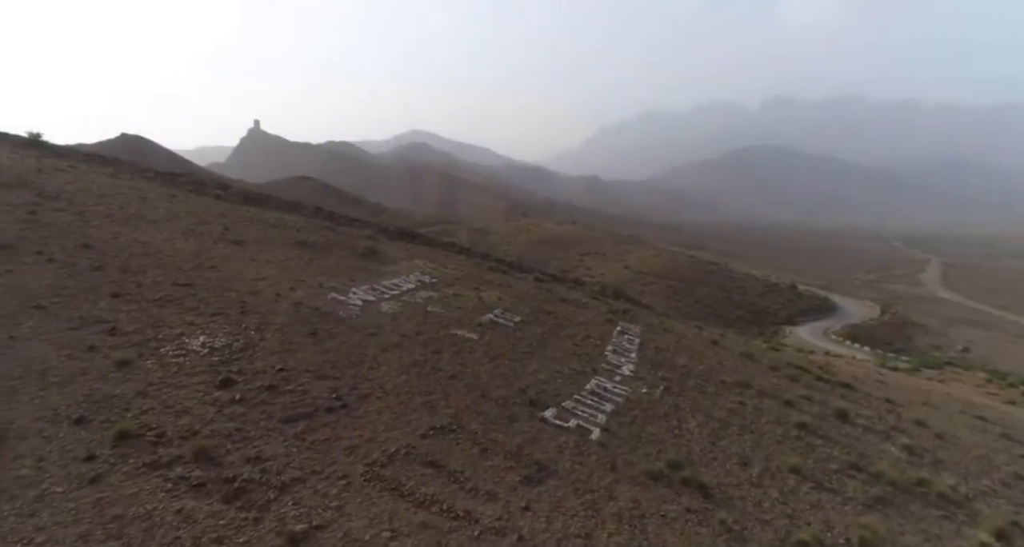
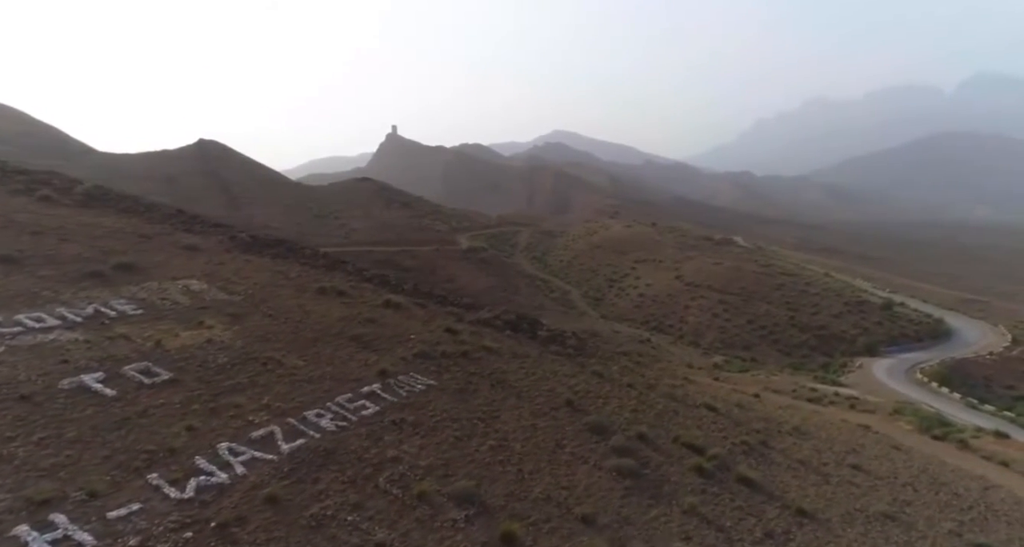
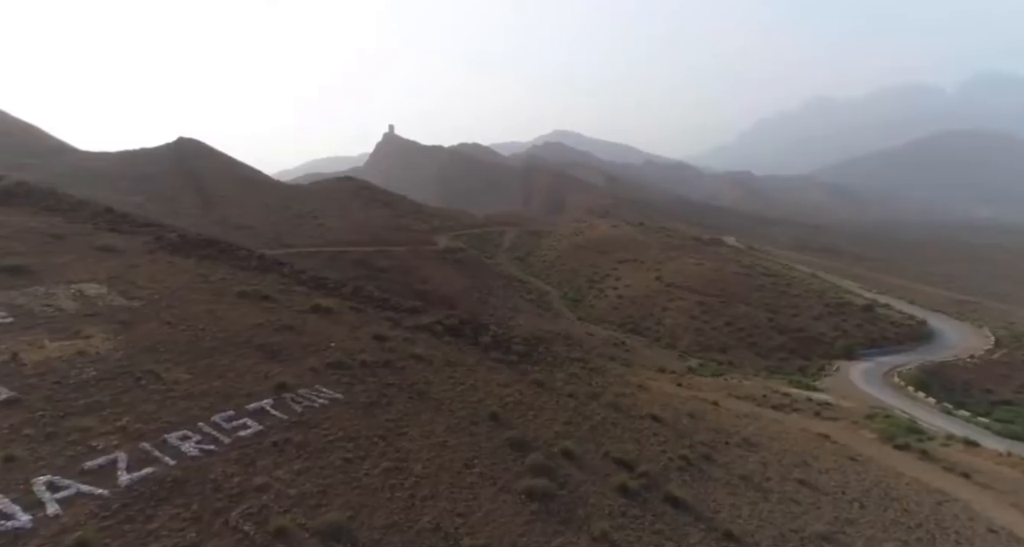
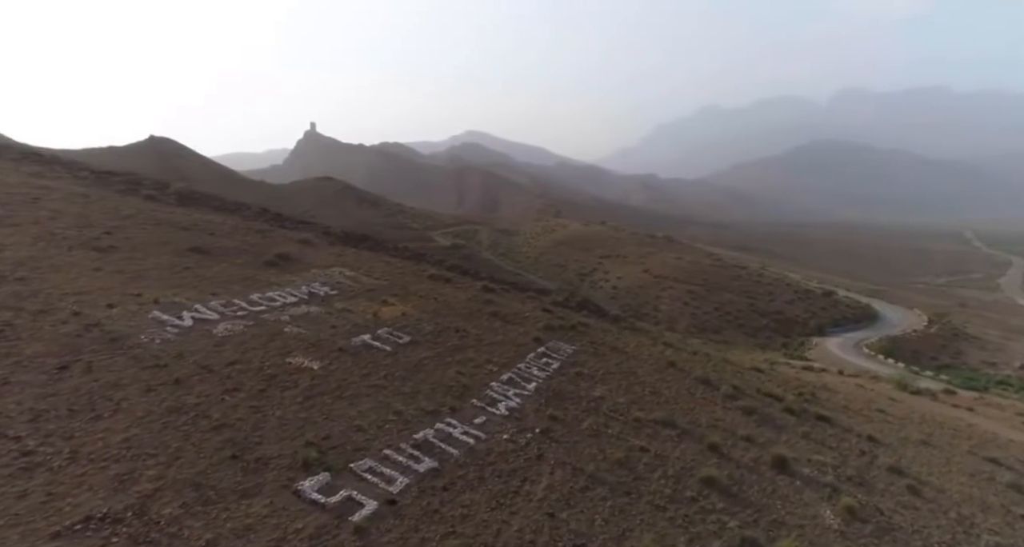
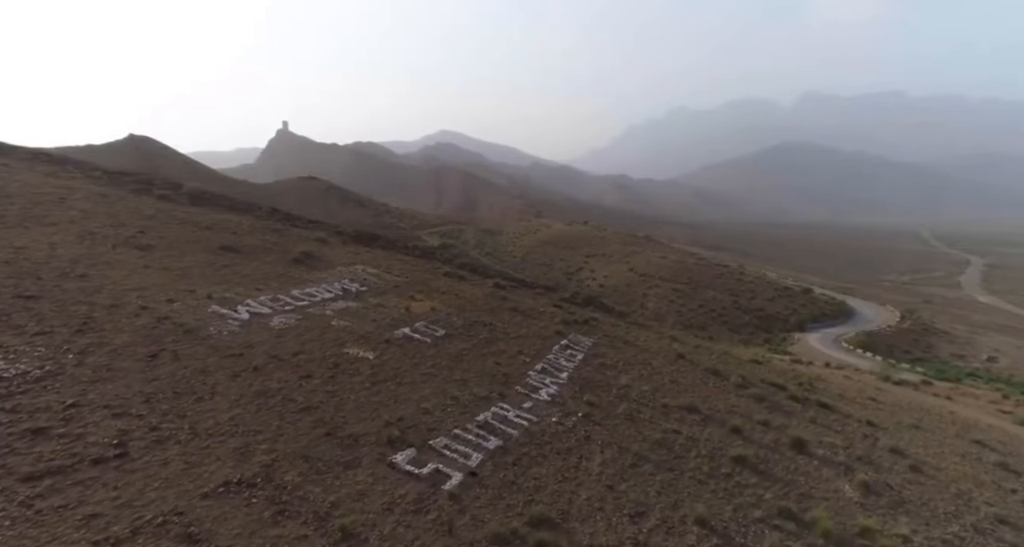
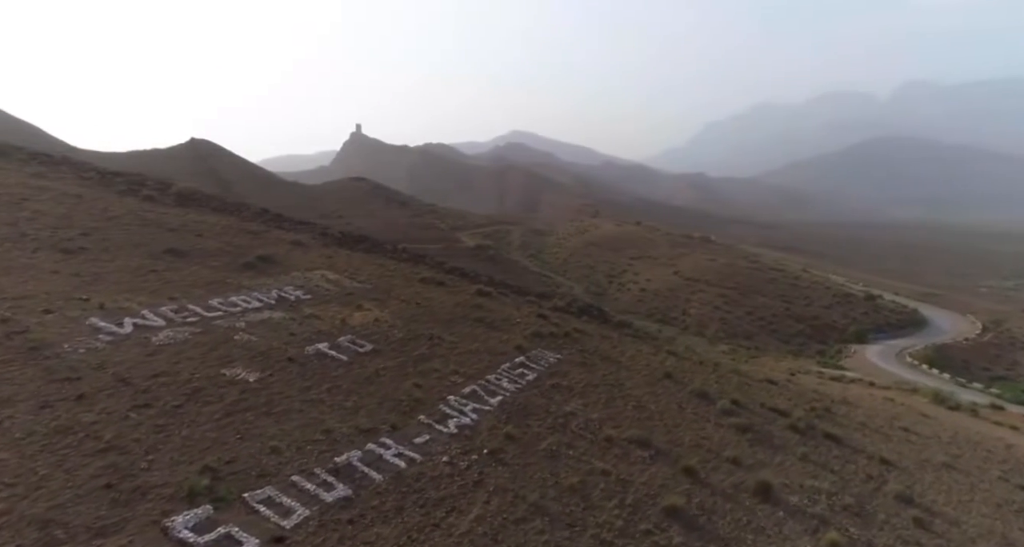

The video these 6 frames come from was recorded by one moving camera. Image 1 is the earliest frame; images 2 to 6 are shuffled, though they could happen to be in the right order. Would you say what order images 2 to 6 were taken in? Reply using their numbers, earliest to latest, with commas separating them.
5, 4, 6, 2, 3
